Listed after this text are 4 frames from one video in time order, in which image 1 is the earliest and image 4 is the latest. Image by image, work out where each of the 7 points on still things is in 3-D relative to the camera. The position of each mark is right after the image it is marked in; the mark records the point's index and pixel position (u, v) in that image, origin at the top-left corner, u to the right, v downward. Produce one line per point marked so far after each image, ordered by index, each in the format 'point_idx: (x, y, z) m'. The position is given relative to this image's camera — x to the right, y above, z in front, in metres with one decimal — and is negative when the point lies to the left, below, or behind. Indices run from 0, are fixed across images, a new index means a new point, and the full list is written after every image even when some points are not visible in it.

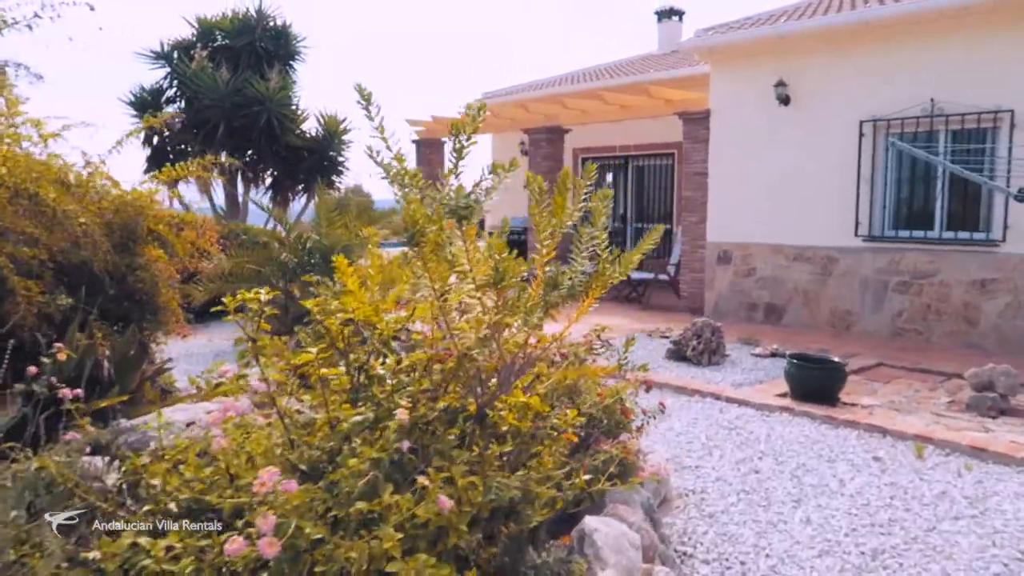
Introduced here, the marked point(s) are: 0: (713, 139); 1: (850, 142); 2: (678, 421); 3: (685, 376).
0: (+2.3, +1.7, +9.0) m
1: (+3.4, +1.5, +7.8) m
2: (+1.0, -0.8, +4.9) m
3: (+1.3, -0.7, +6.1) m
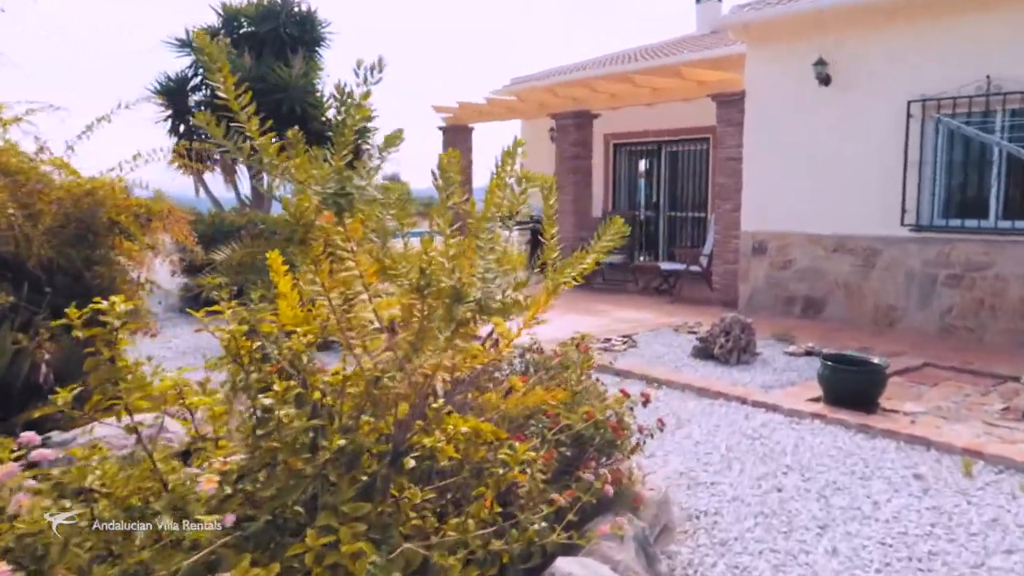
0: (+2.6, +1.8, +8.5) m
1: (+3.6, +1.5, +7.2) m
2: (+1.1, -0.8, +4.5) m
3: (+1.4, -0.7, +5.7) m
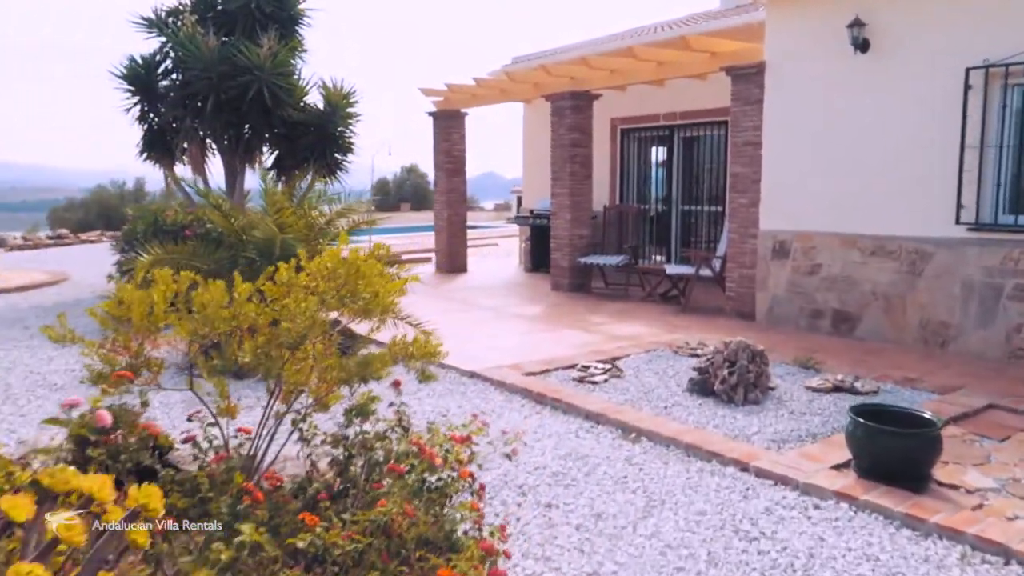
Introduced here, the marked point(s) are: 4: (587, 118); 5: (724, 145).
0: (+2.3, +1.7, +7.1) m
1: (+3.3, +1.4, +5.8) m
2: (+0.6, -0.9, +3.2) m
3: (+1.1, -0.8, +4.4) m
4: (+0.9, +2.1, +9.5) m
5: (+2.6, +1.8, +9.5) m
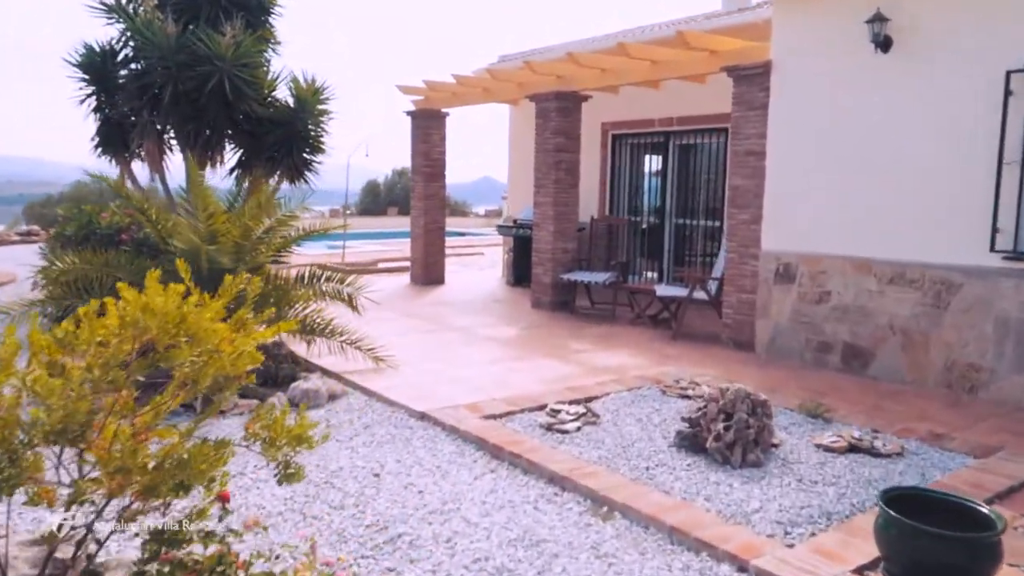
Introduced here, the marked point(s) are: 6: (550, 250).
0: (+2.1, +1.5, +6.3) m
1: (+3.1, +1.2, +5.0) m
2: (+0.4, -1.1, +2.3) m
3: (+0.8, -1.0, +3.6) m
4: (+0.7, +1.9, +8.7) m
5: (+2.4, +1.5, +8.7) m
6: (+0.4, +0.4, +8.7) m
